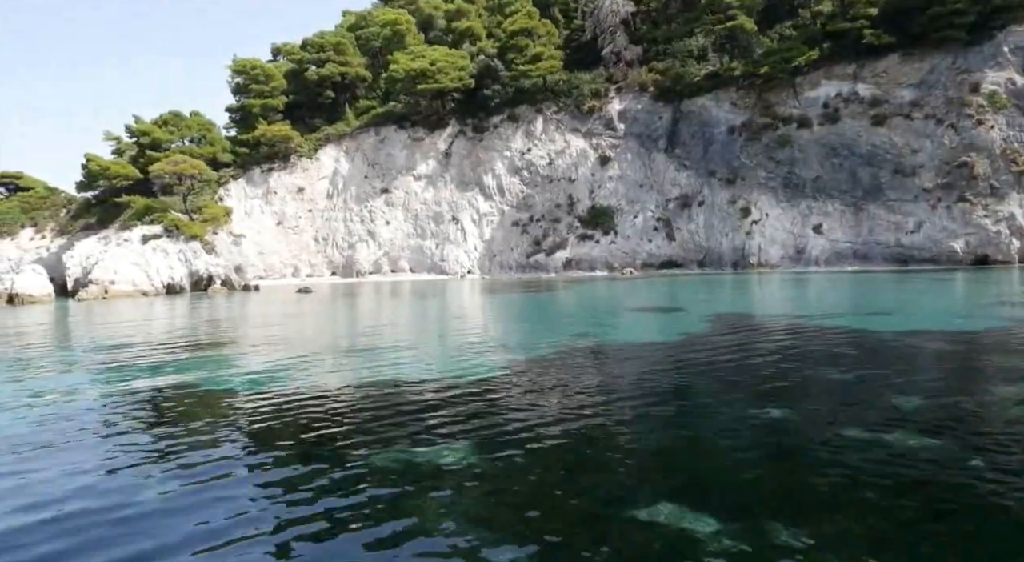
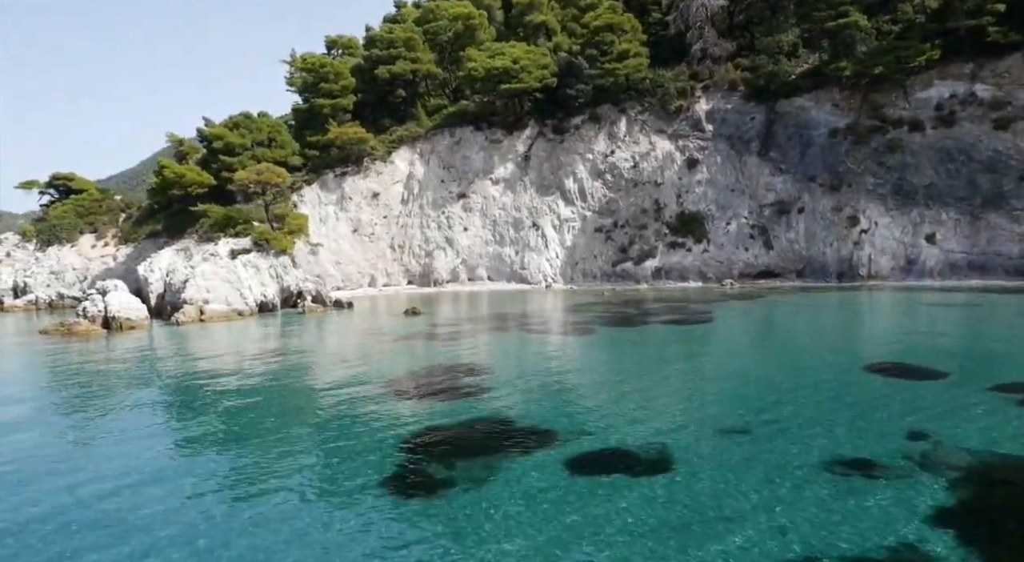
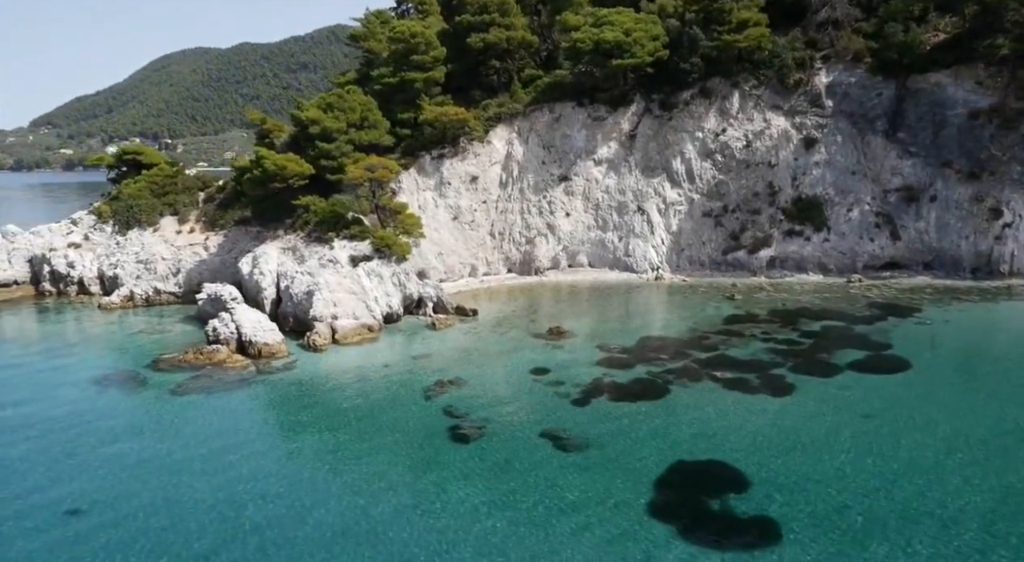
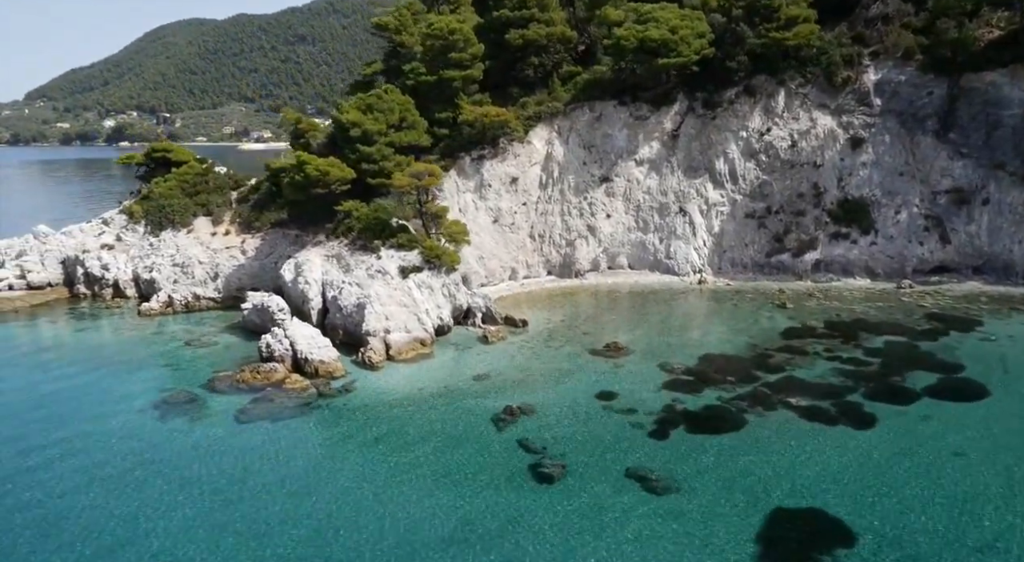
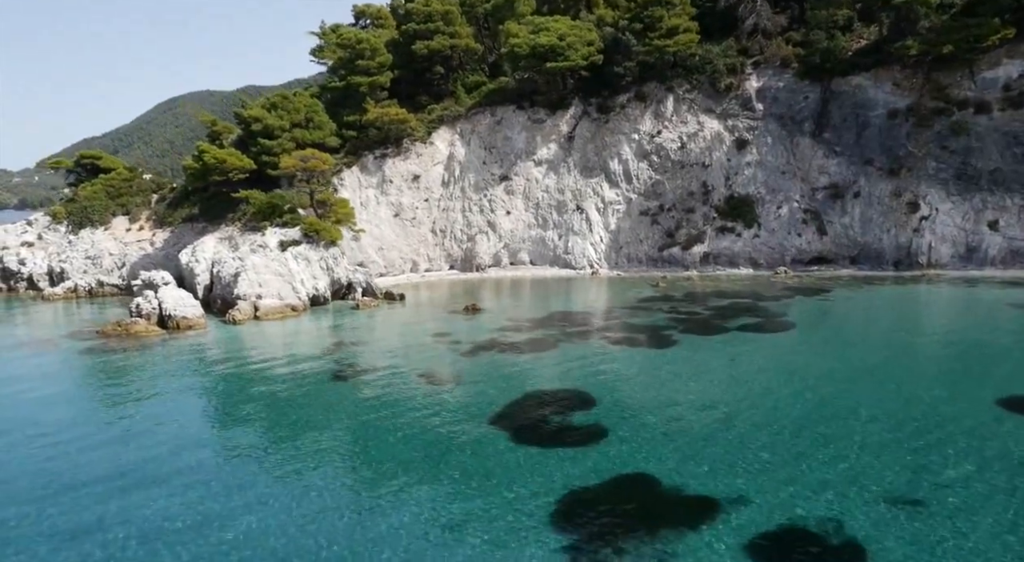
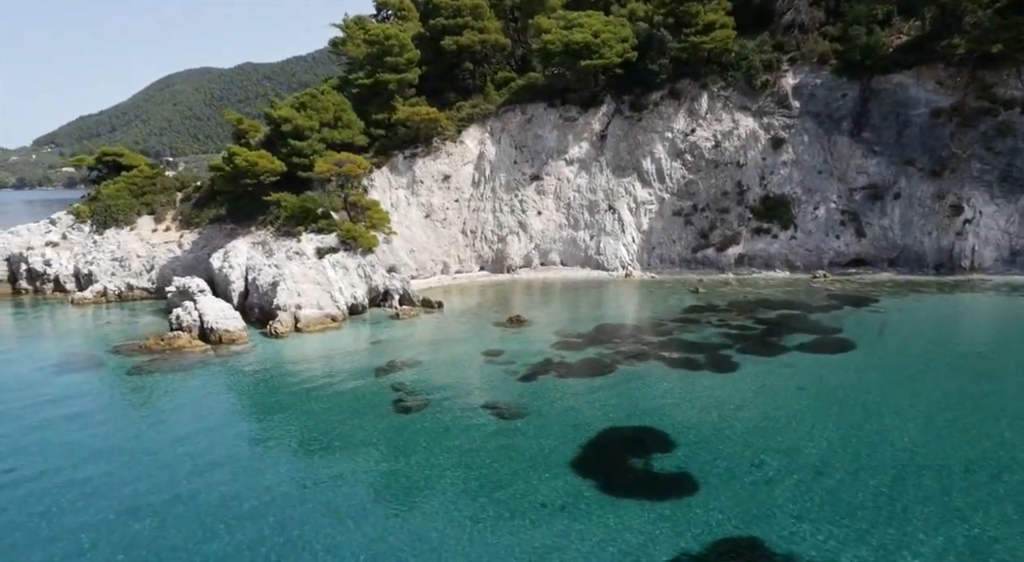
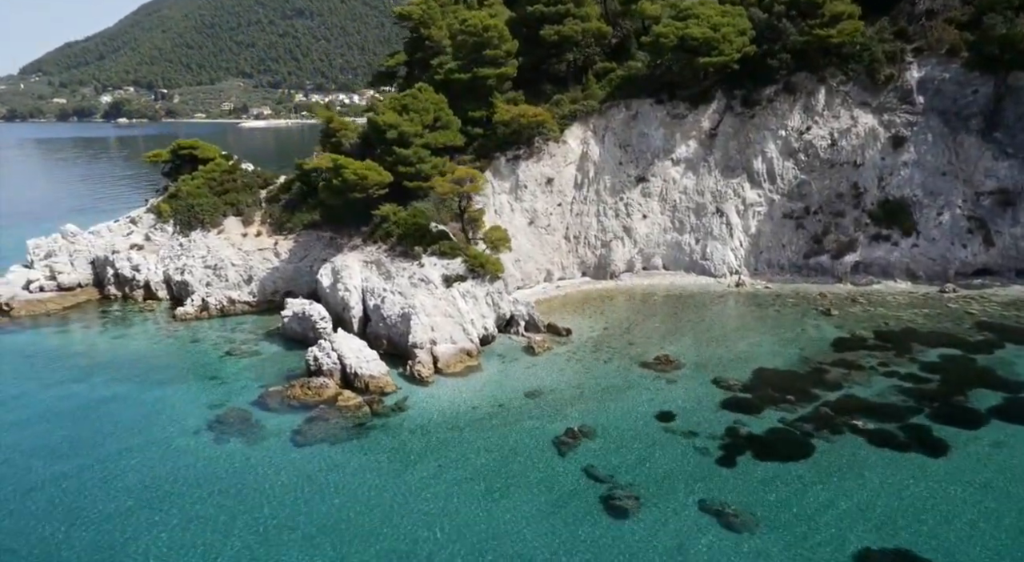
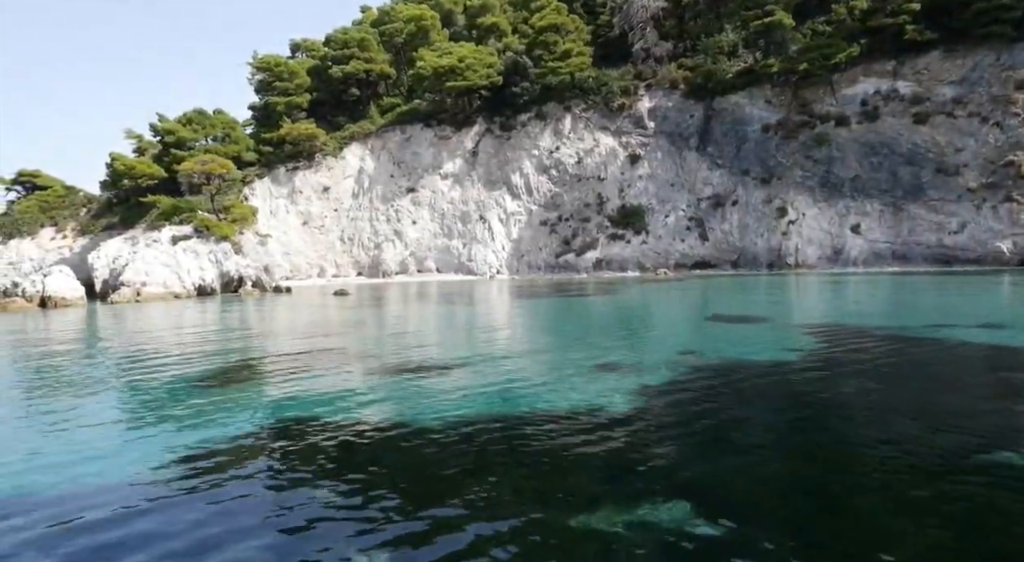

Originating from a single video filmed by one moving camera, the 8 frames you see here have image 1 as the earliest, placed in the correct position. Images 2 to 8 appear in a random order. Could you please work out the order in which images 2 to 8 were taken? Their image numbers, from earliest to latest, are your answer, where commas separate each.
8, 2, 5, 6, 3, 4, 7
